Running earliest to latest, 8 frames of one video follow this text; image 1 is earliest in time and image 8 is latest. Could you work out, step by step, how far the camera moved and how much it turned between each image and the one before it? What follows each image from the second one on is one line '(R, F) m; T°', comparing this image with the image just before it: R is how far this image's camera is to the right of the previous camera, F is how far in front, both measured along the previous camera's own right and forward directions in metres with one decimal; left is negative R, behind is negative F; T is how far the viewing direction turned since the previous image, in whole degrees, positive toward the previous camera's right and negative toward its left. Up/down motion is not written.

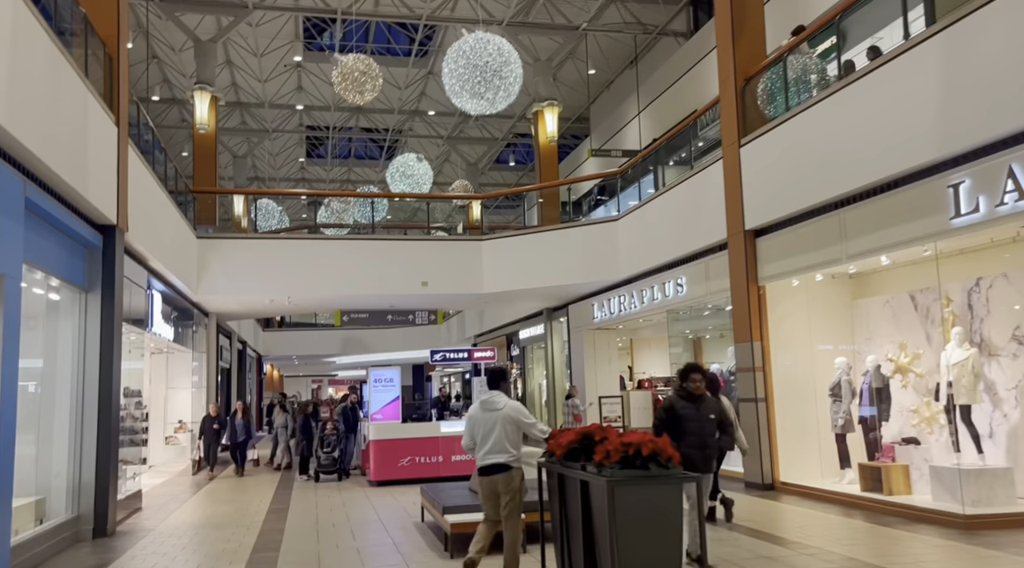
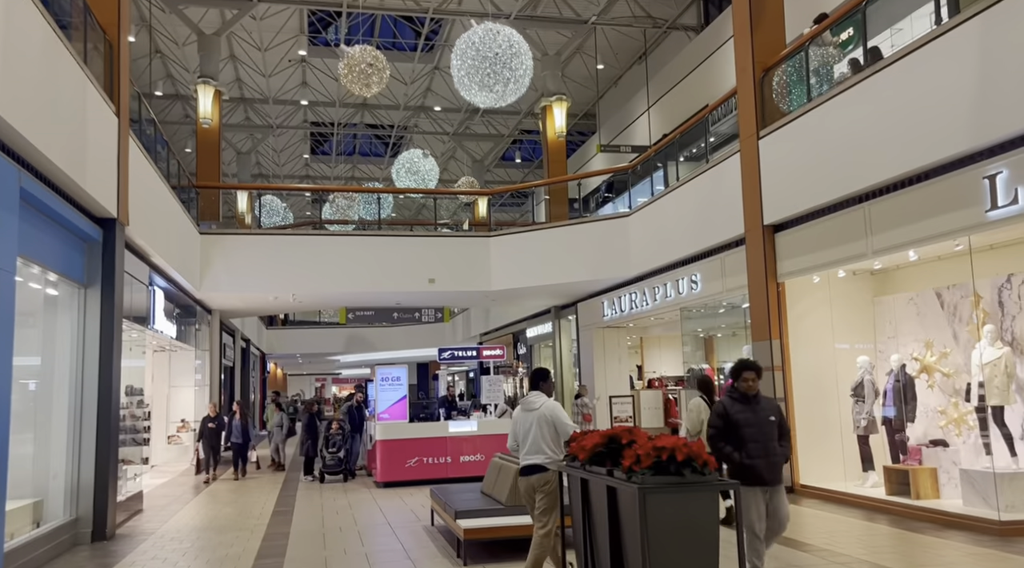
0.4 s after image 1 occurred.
(-0.1, +0.2) m; 0°
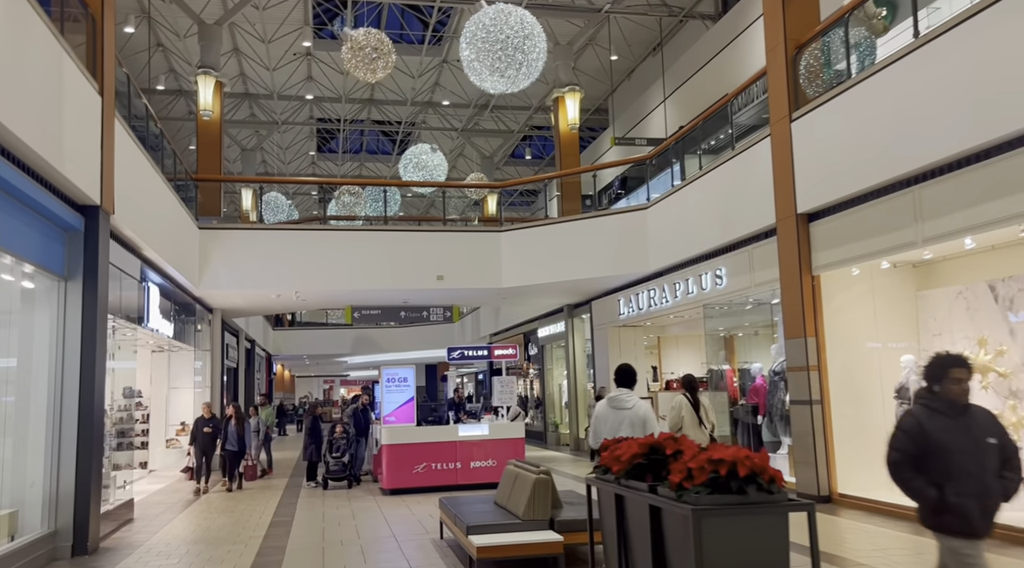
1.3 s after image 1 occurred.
(-0.1, +0.6) m; -1°
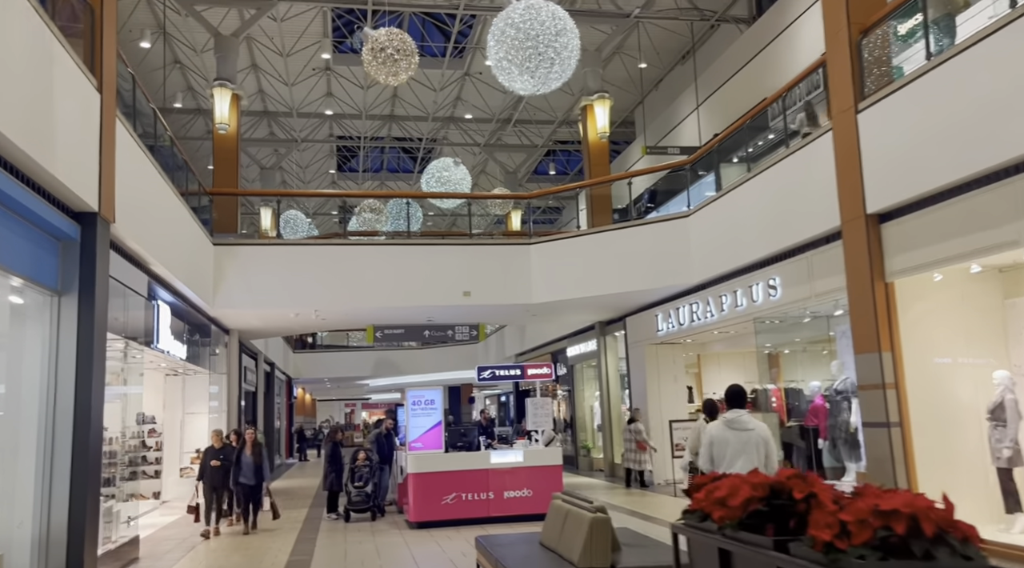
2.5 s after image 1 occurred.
(-0.2, +0.7) m; -1°
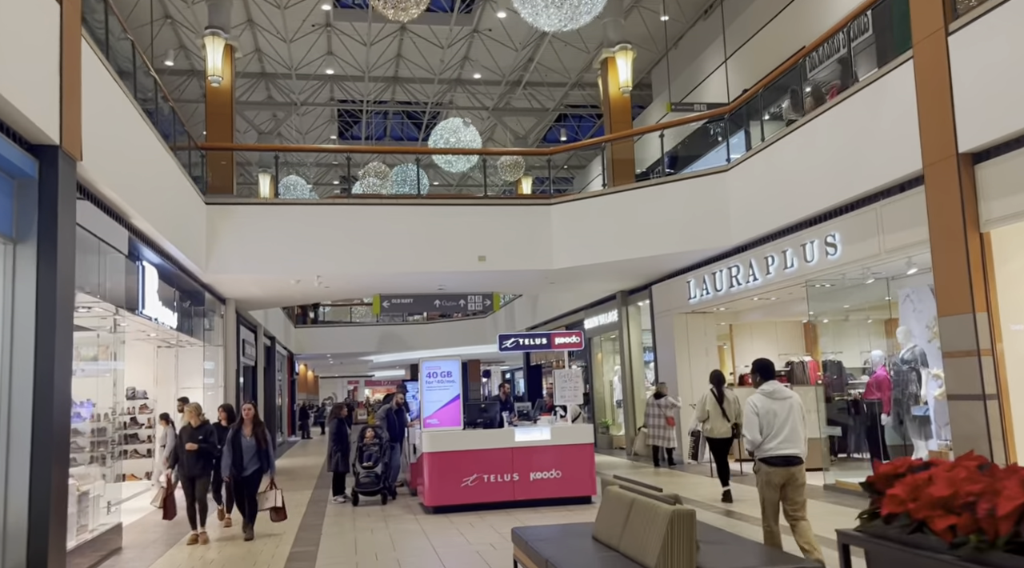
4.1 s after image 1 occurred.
(-0.3, +0.9) m; 0°
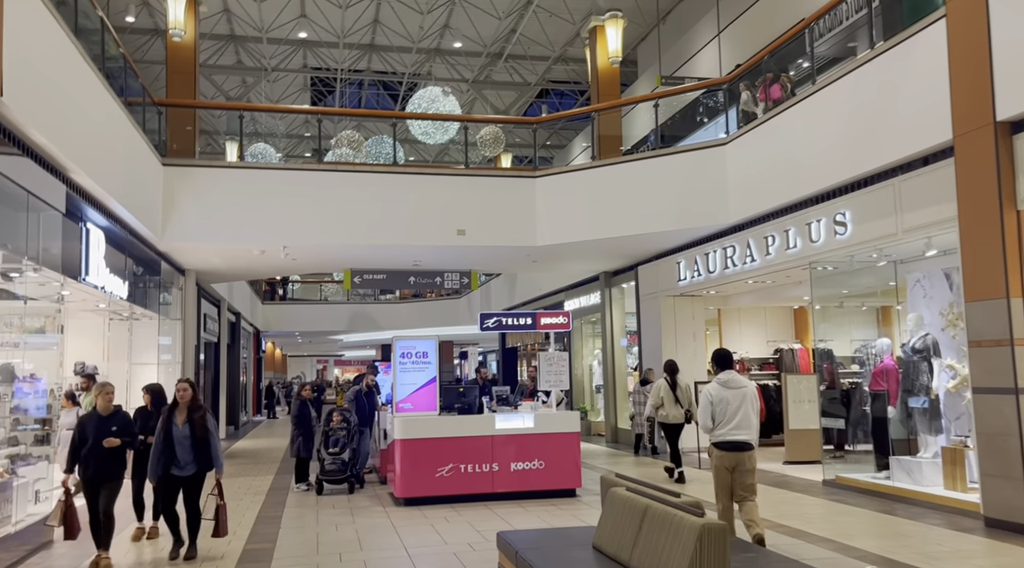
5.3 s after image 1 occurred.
(-0.1, +0.6) m; +2°
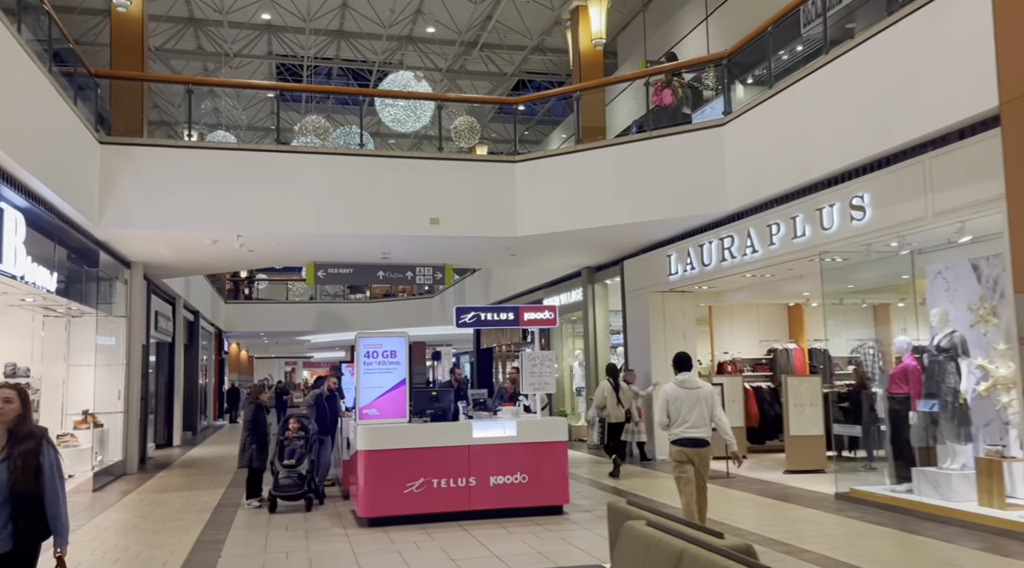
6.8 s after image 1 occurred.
(-0.1, +0.8) m; +2°
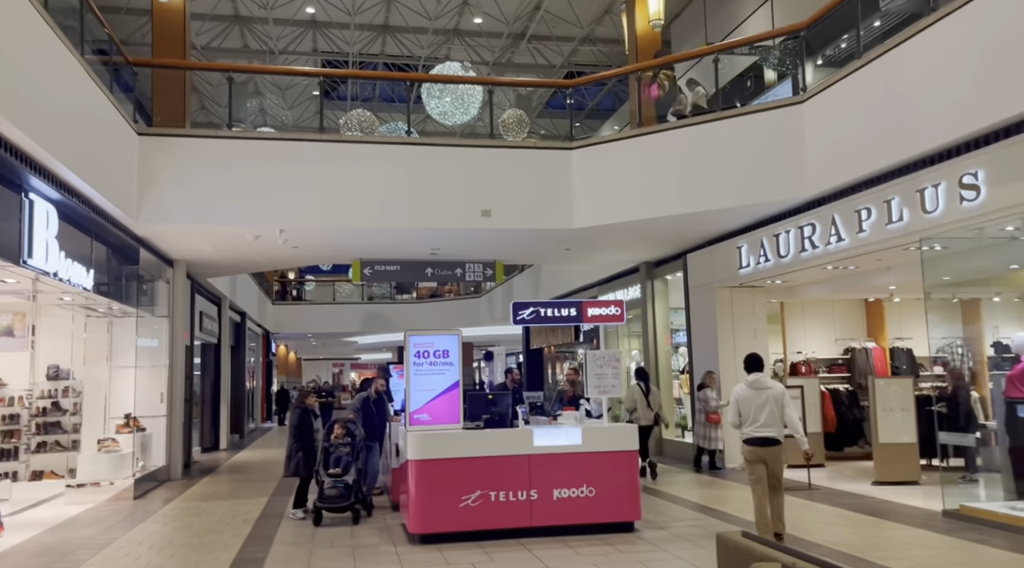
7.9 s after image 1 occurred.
(-0.1, +0.6) m; -3°
